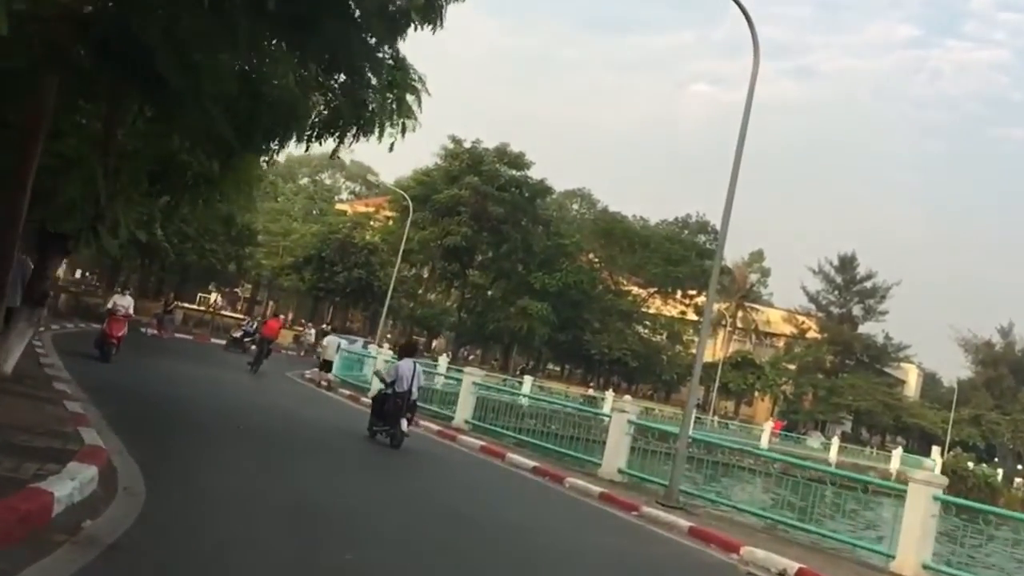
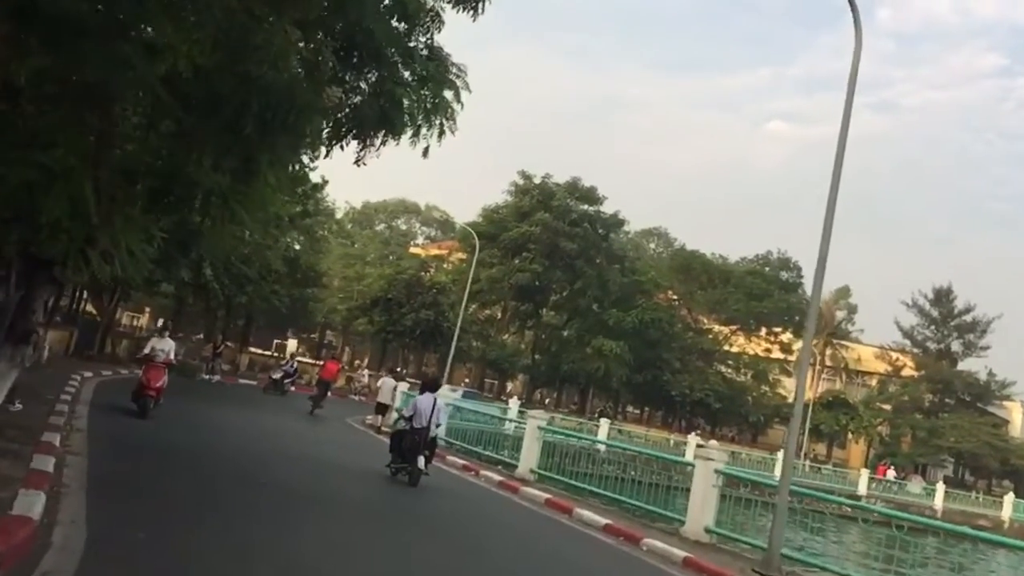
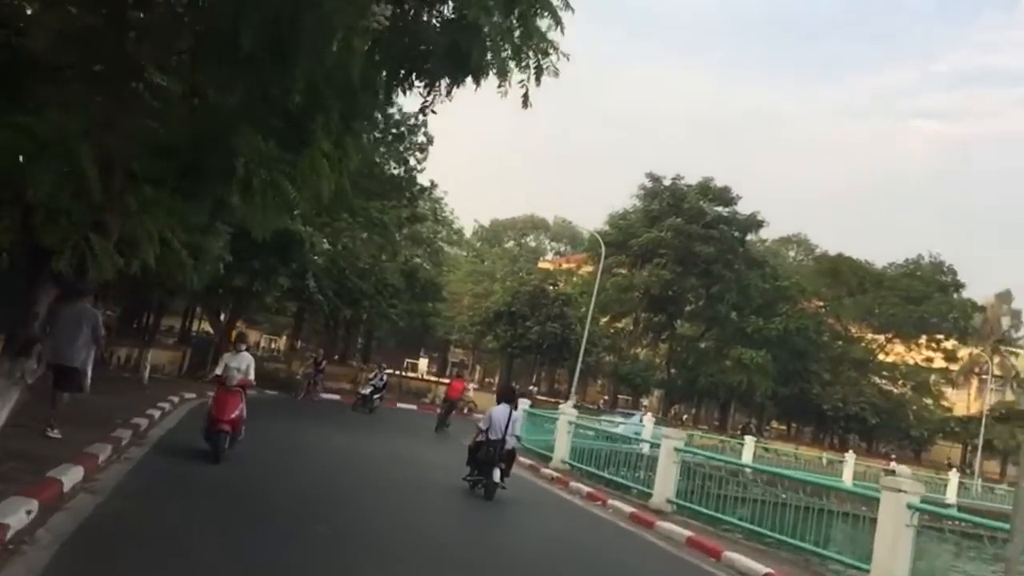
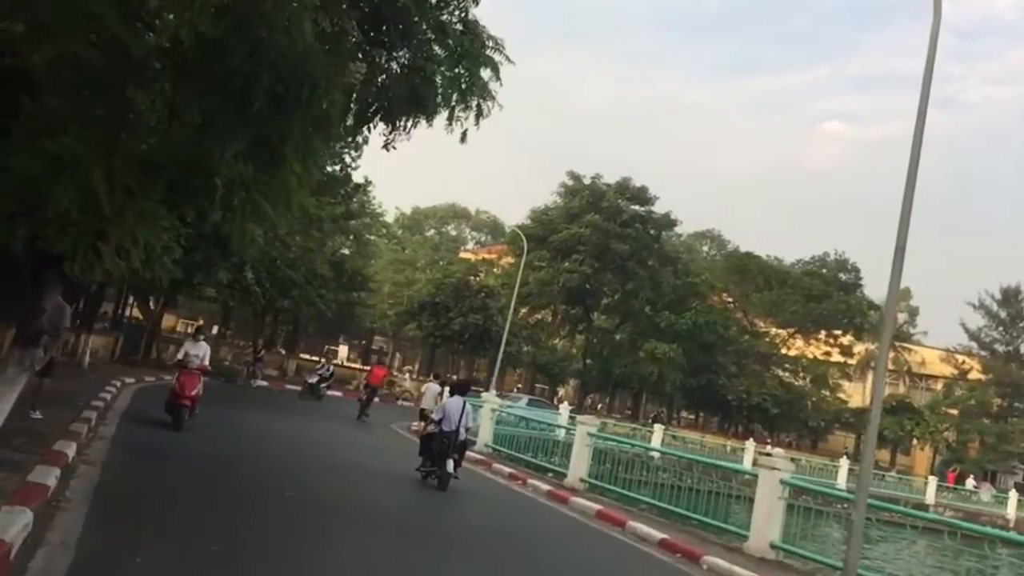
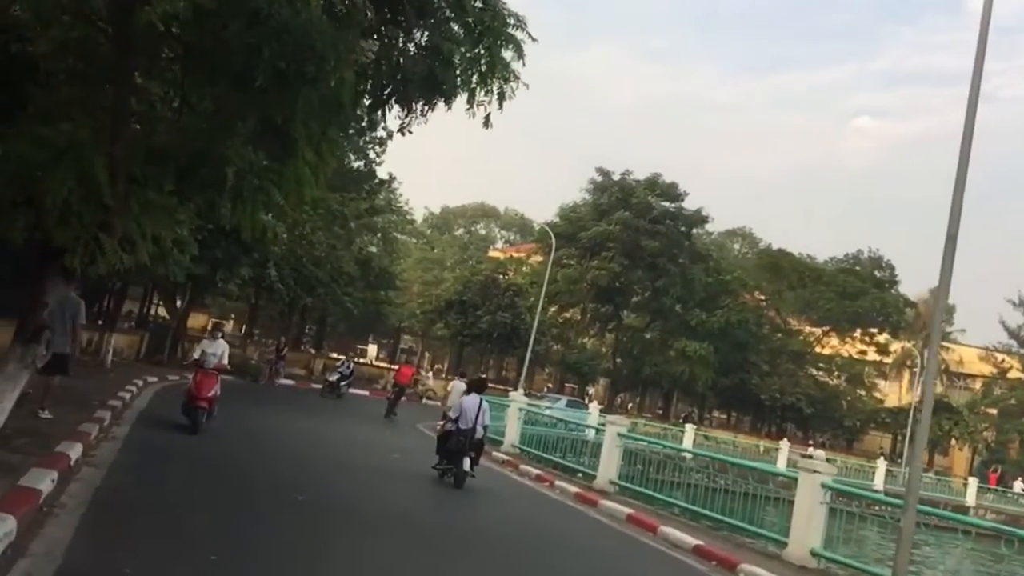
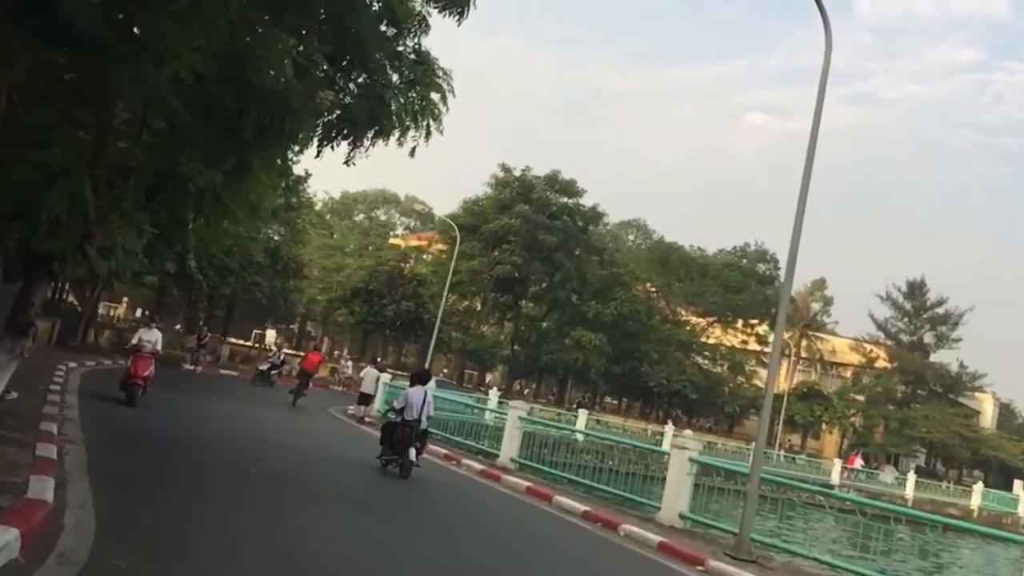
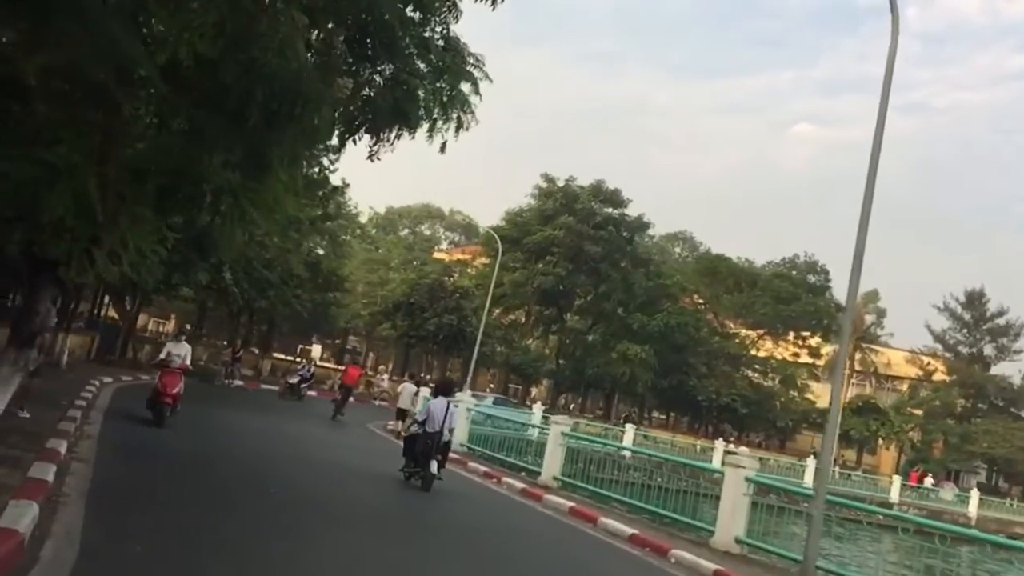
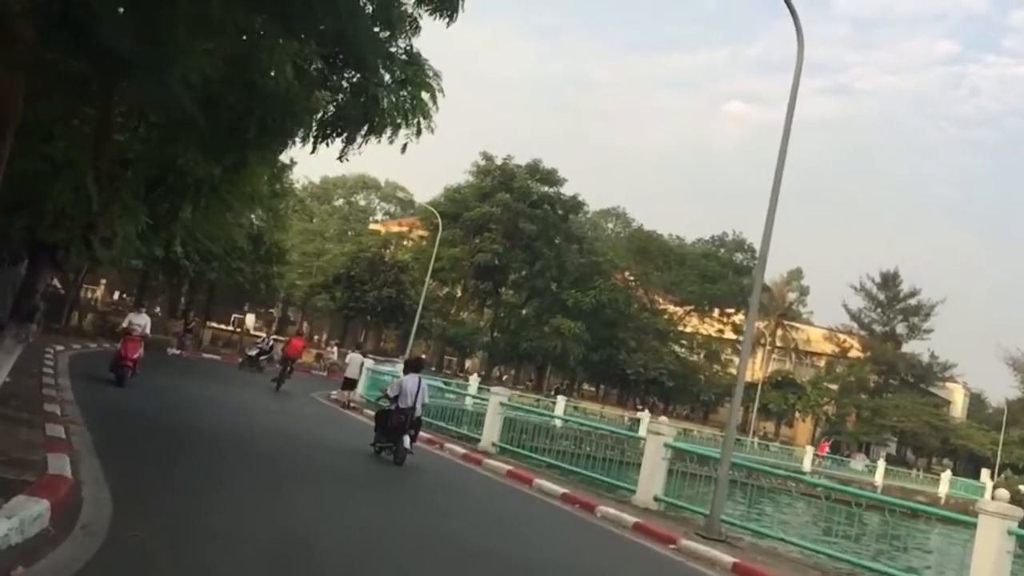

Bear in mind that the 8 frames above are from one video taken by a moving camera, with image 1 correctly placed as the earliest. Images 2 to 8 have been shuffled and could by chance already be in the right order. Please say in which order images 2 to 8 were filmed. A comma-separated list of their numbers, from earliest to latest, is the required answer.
8, 6, 2, 7, 4, 5, 3
